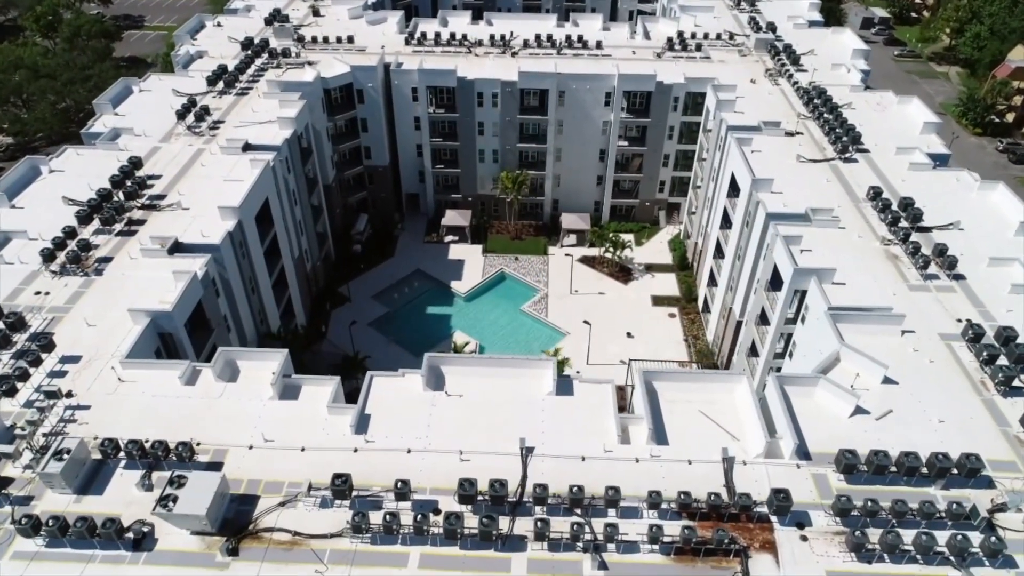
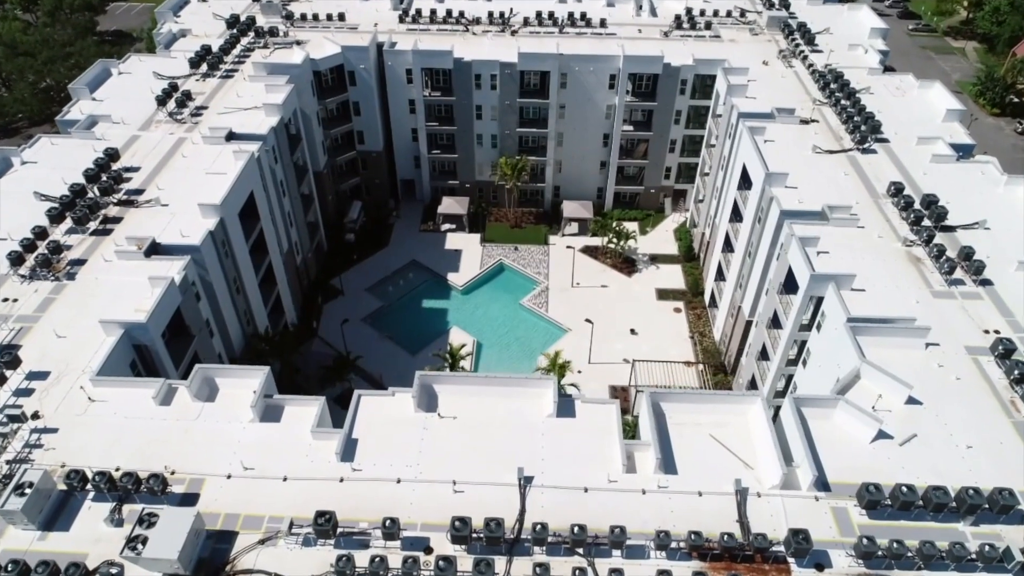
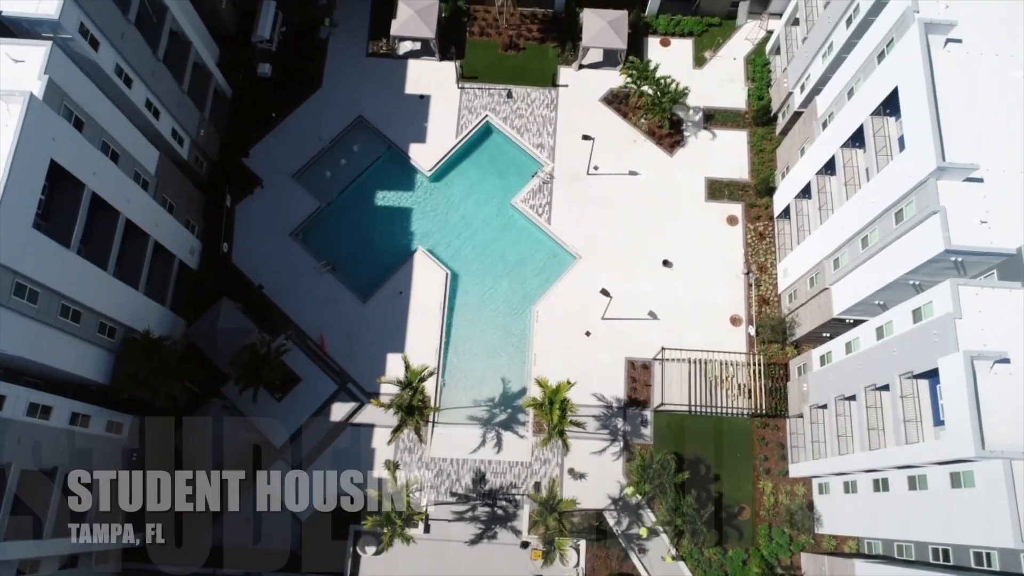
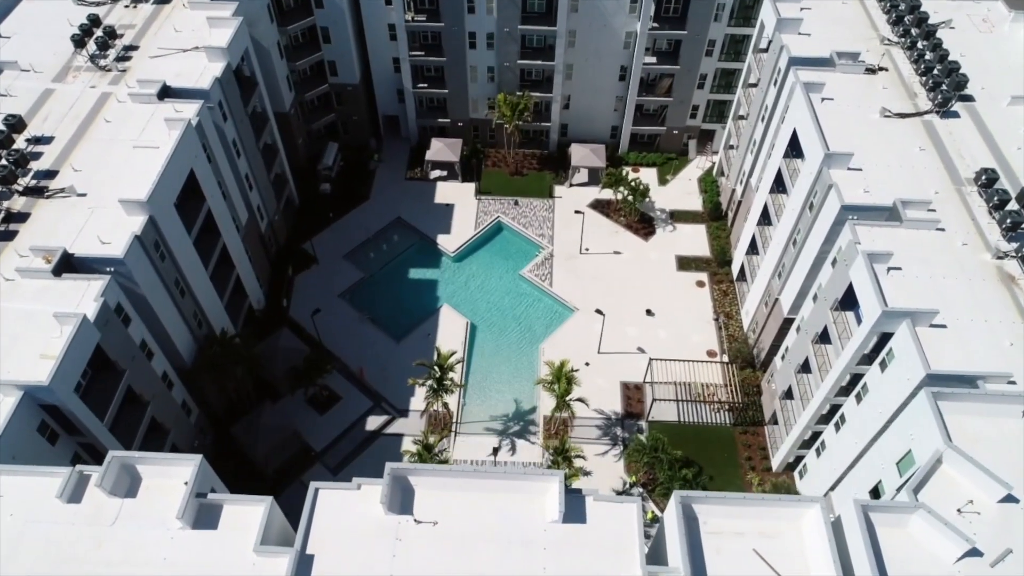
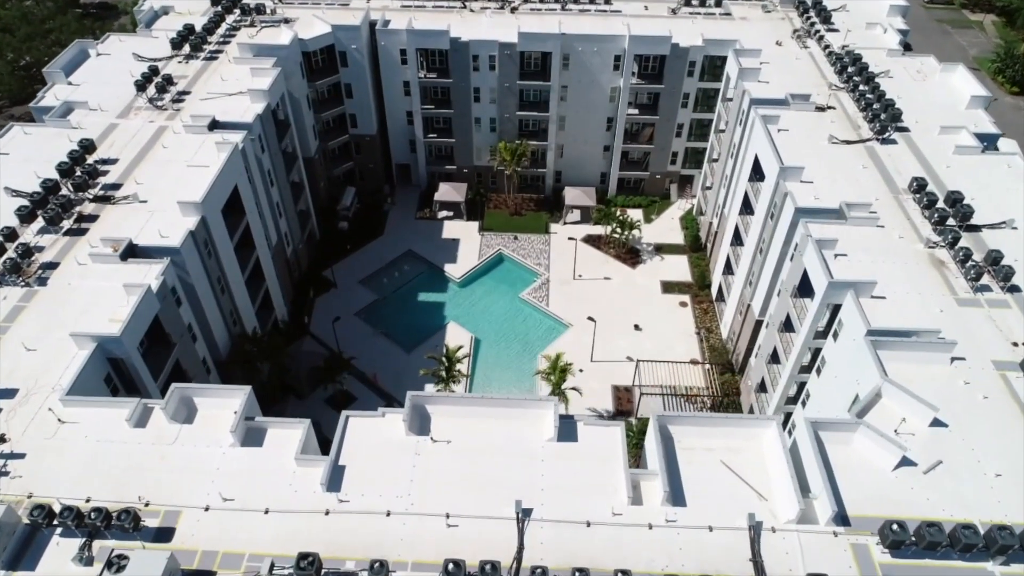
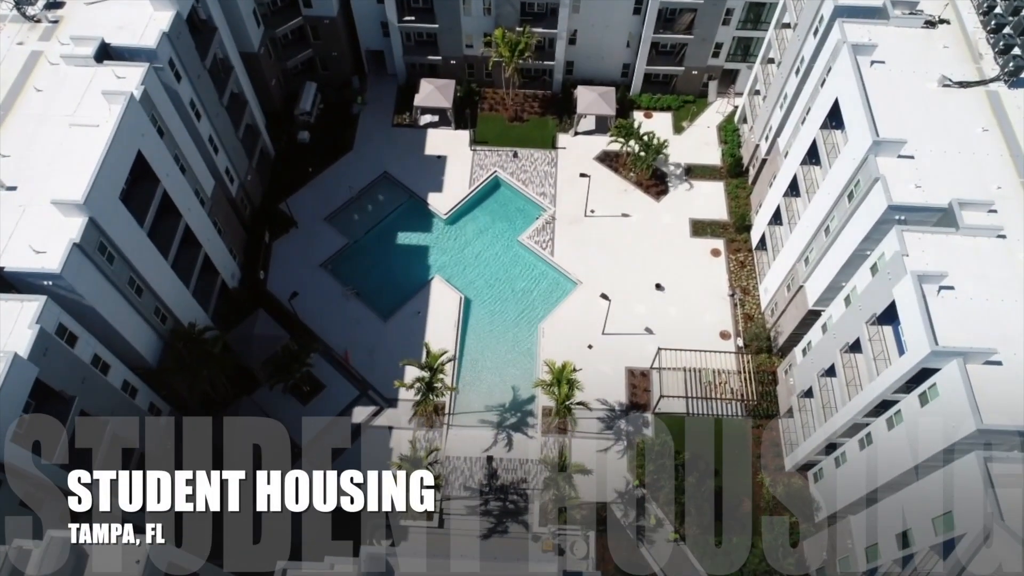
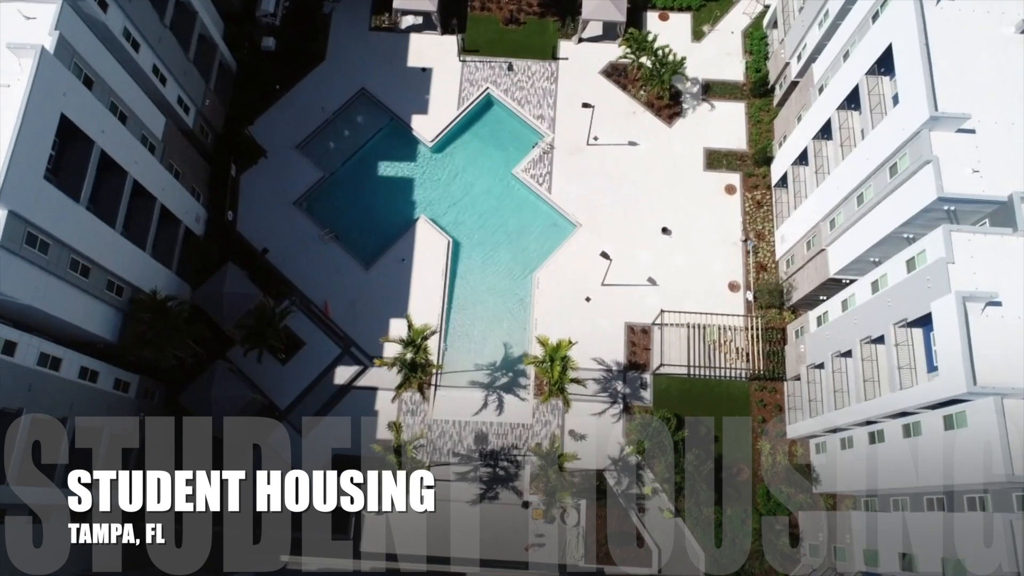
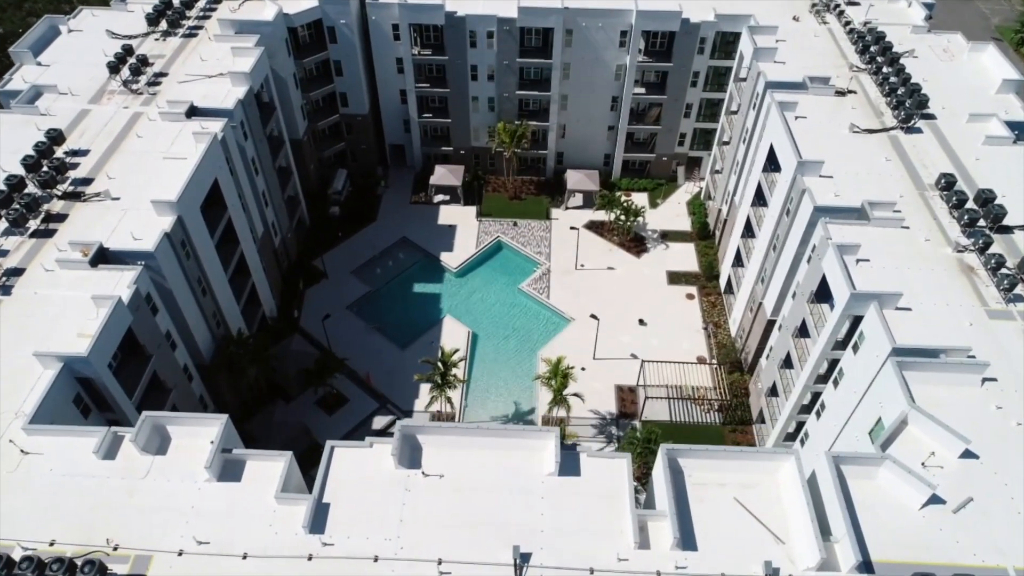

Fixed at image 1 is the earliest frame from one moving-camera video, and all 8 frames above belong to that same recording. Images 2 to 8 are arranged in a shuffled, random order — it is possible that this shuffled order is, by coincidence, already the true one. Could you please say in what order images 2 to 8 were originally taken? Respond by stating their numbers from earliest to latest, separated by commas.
2, 5, 8, 4, 6, 7, 3
